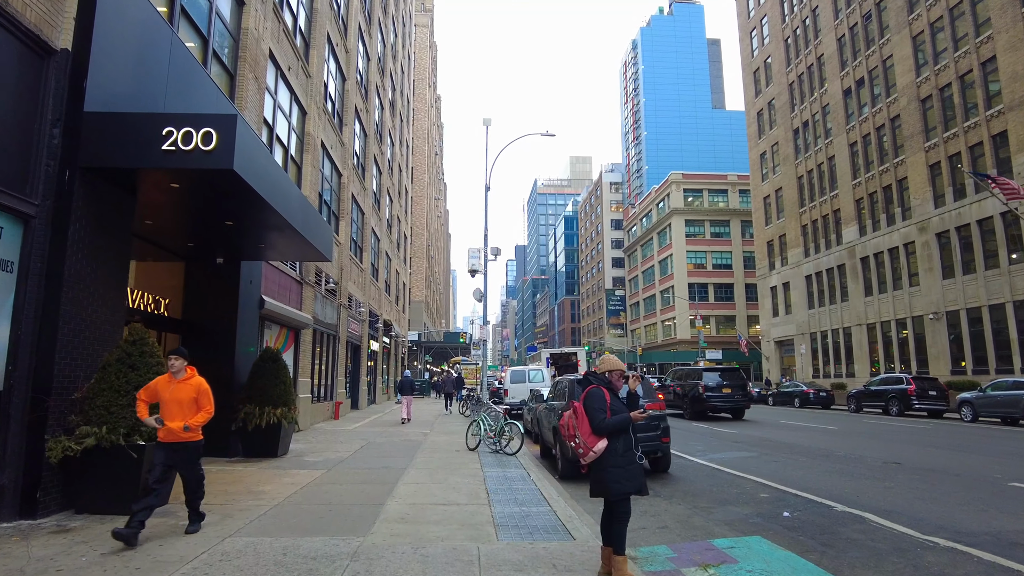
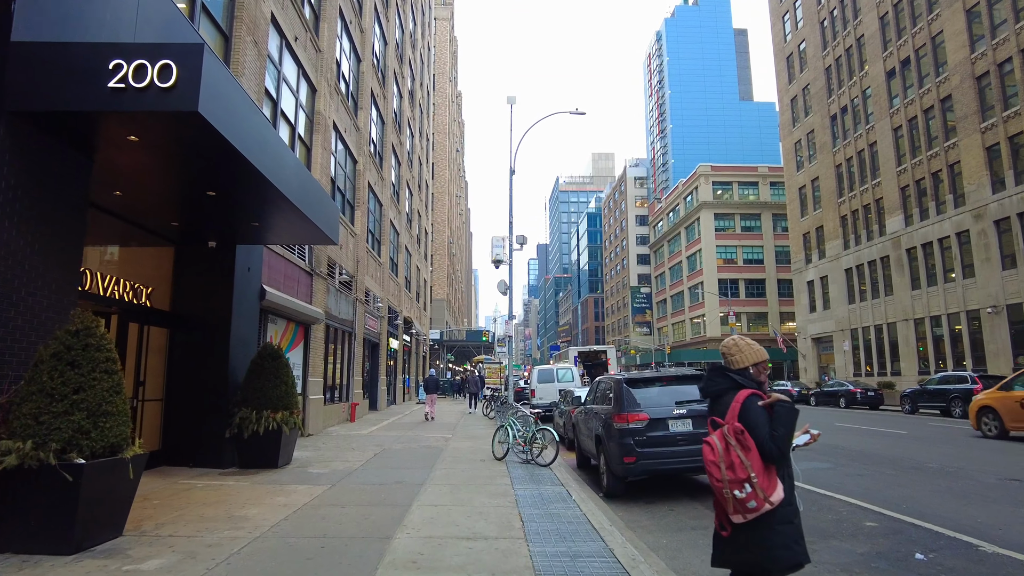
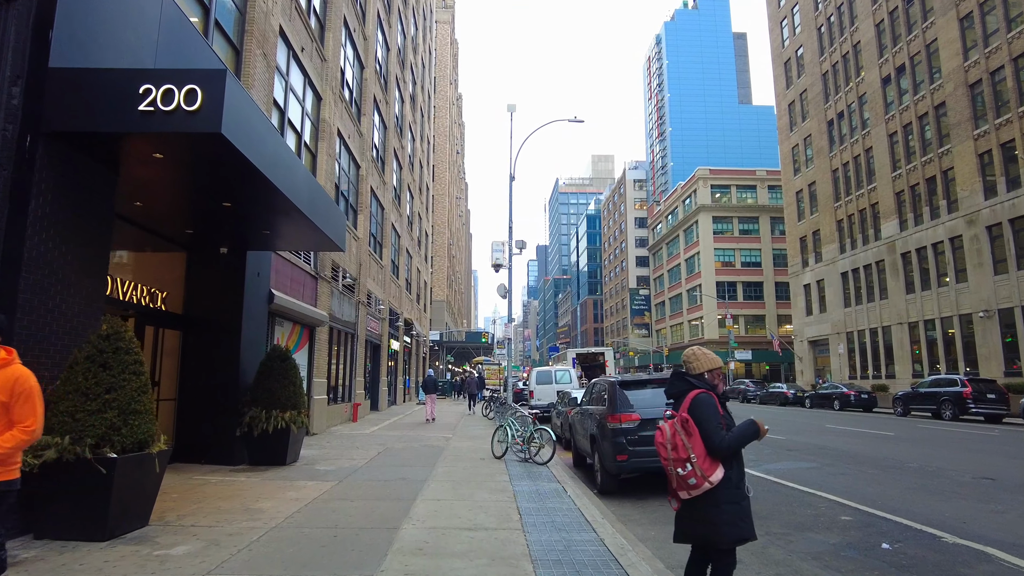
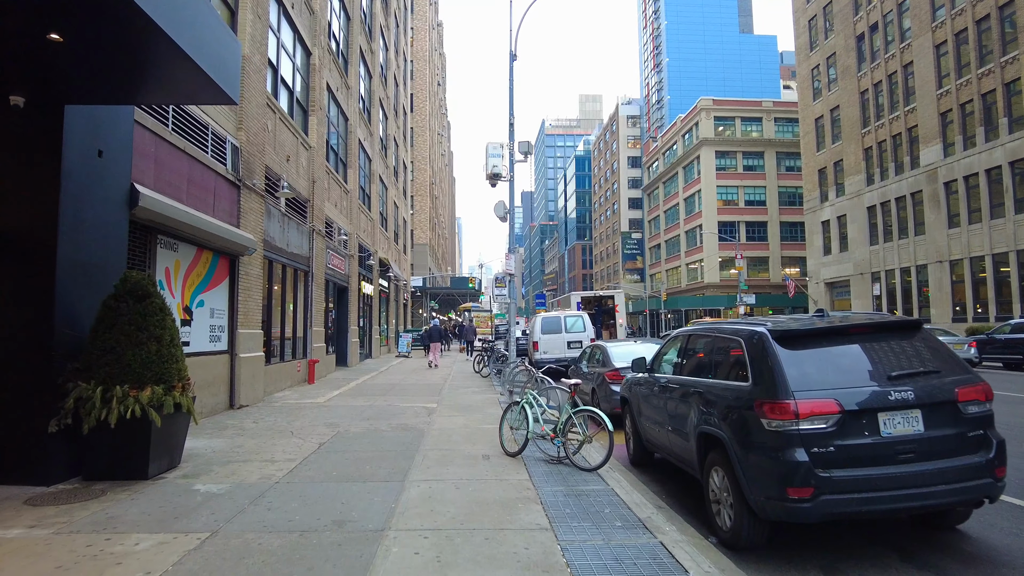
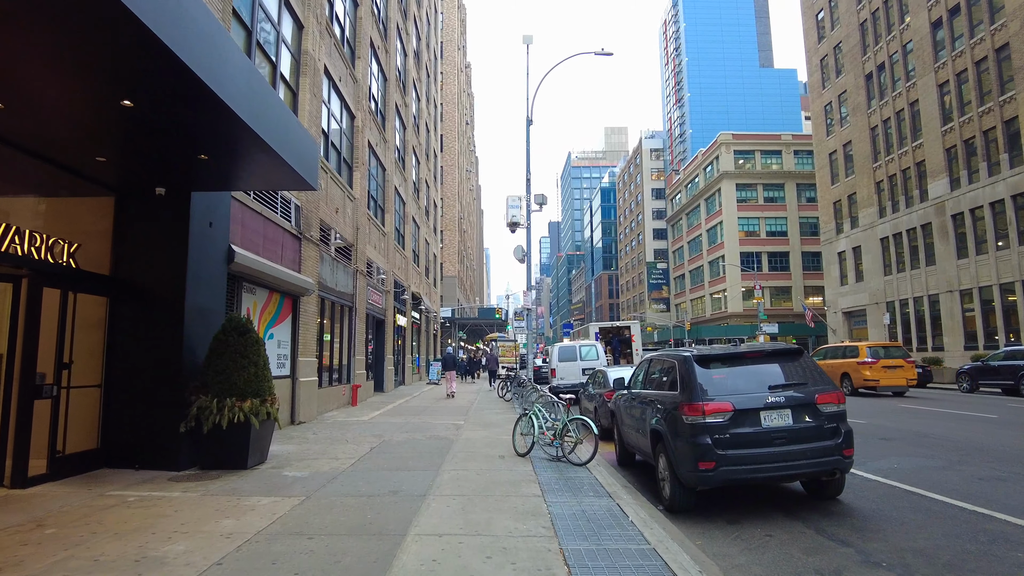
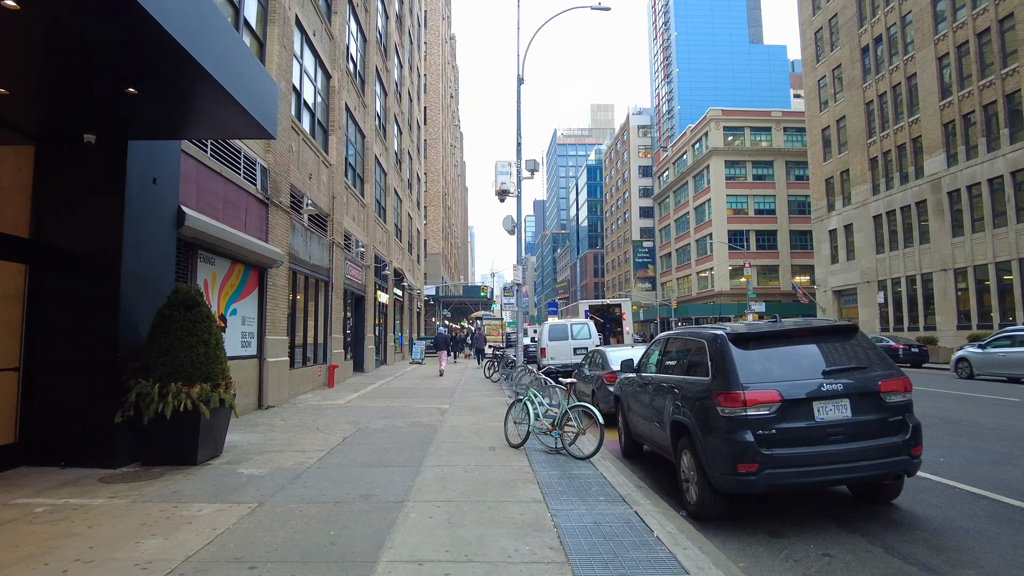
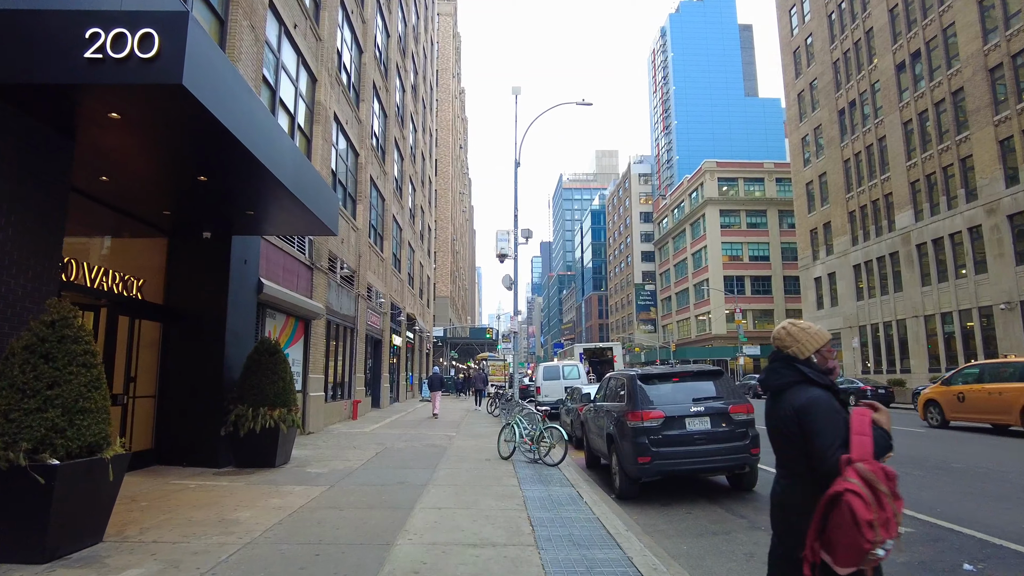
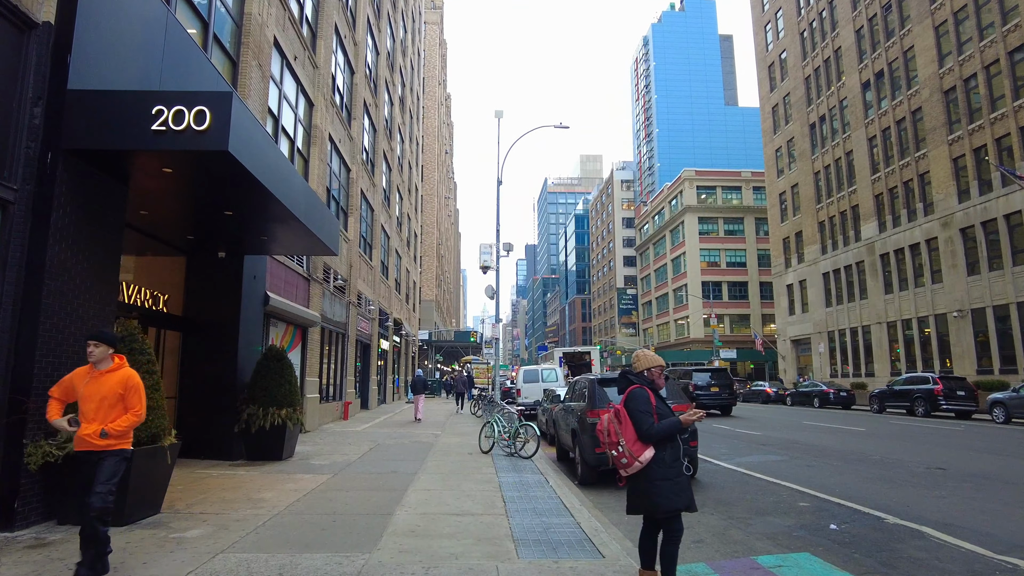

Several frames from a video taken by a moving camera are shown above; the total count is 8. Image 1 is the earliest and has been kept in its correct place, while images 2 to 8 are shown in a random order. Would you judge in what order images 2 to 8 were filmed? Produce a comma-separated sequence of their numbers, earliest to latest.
8, 3, 2, 7, 5, 6, 4
